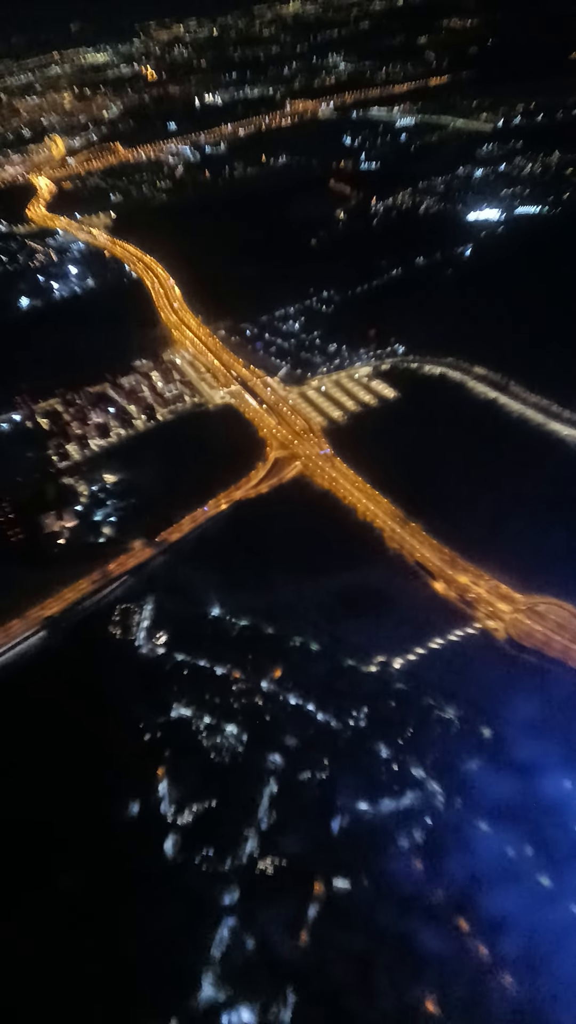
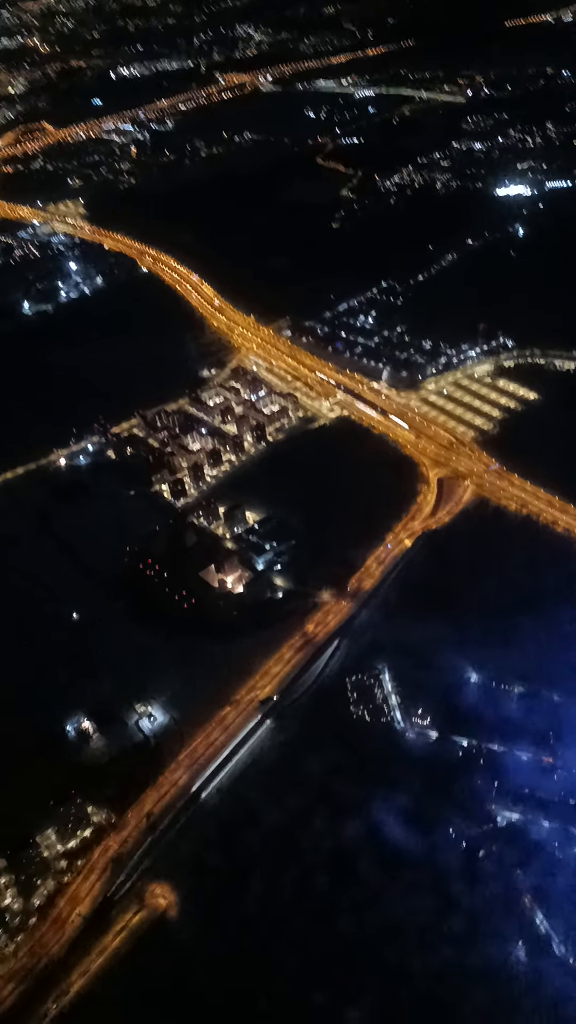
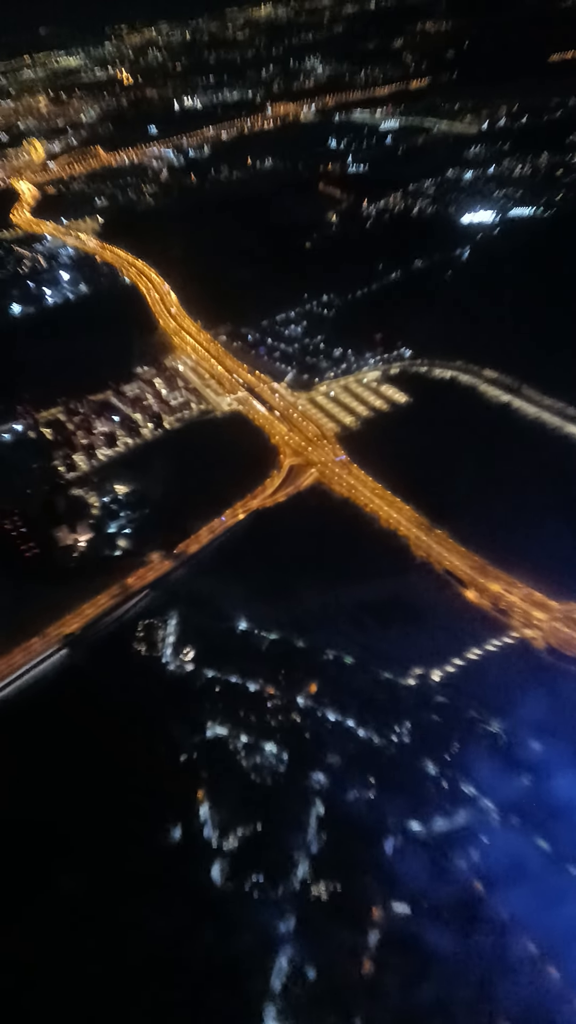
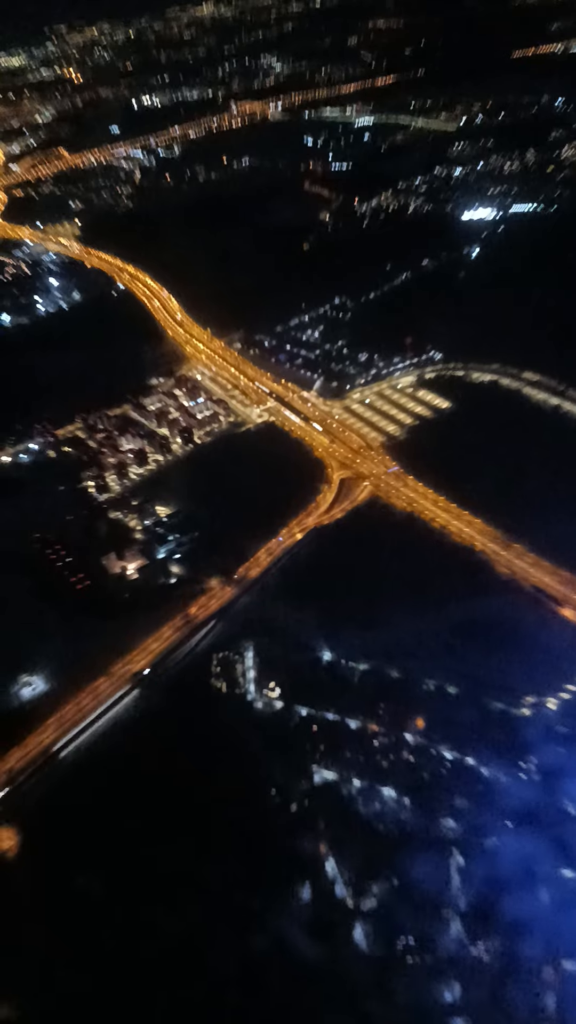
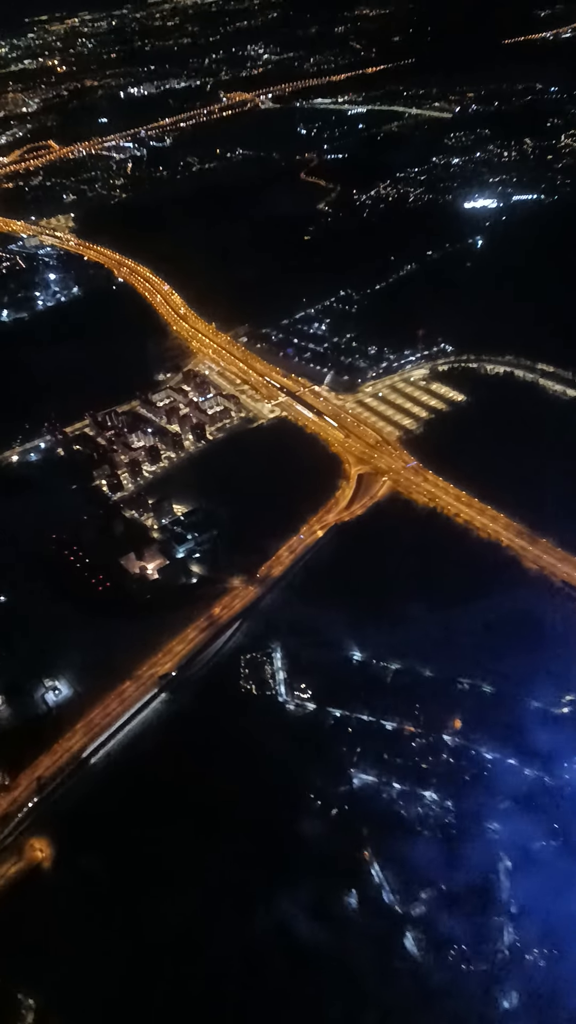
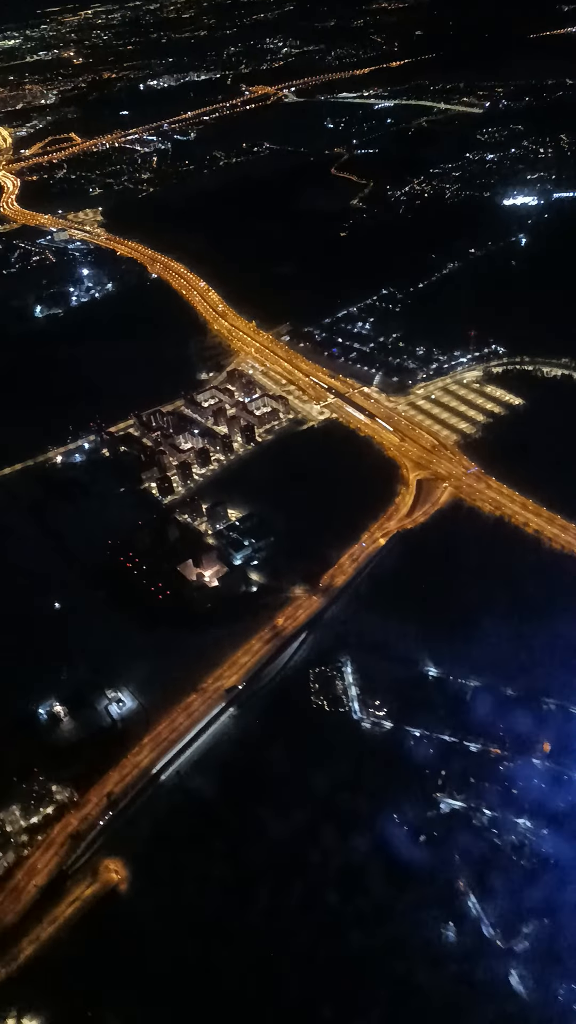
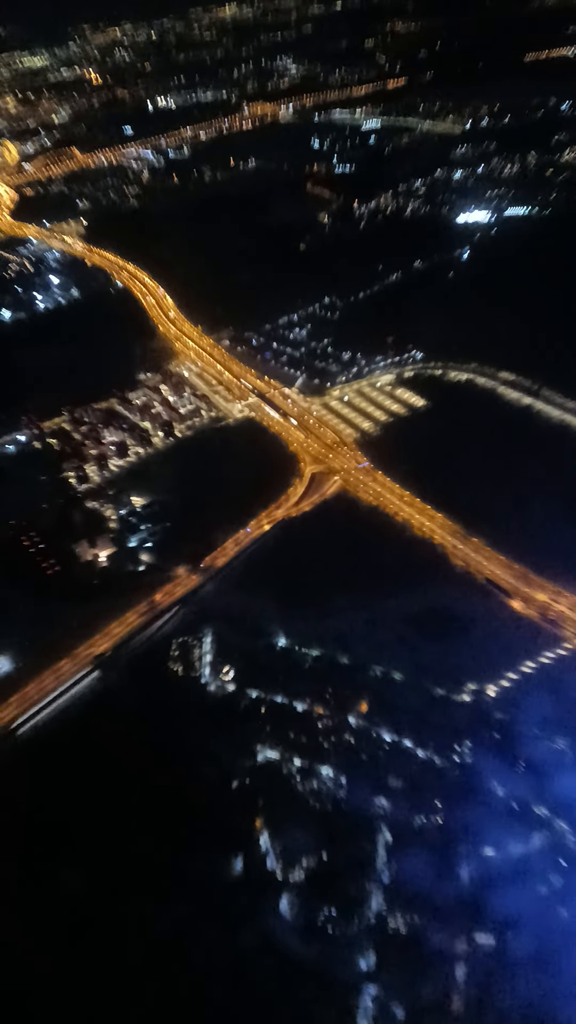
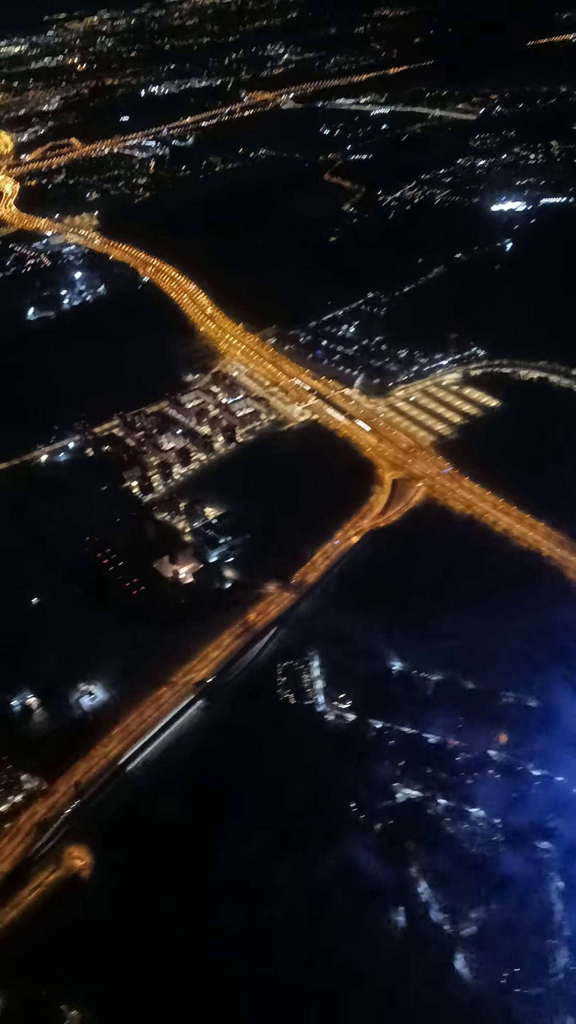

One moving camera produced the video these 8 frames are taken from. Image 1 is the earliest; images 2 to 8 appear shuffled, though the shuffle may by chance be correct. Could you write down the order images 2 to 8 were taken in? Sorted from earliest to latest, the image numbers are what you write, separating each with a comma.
3, 7, 4, 5, 8, 6, 2
